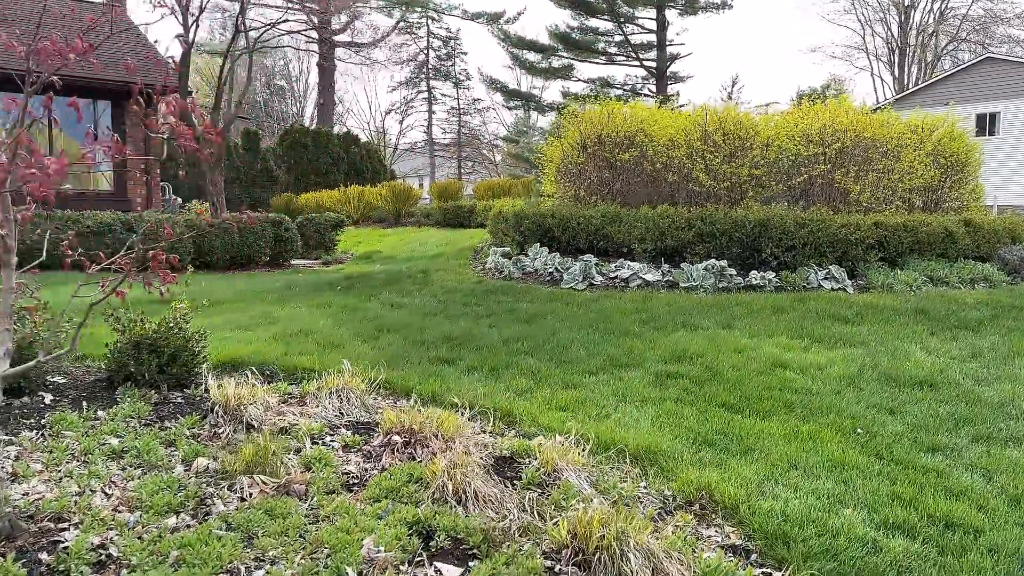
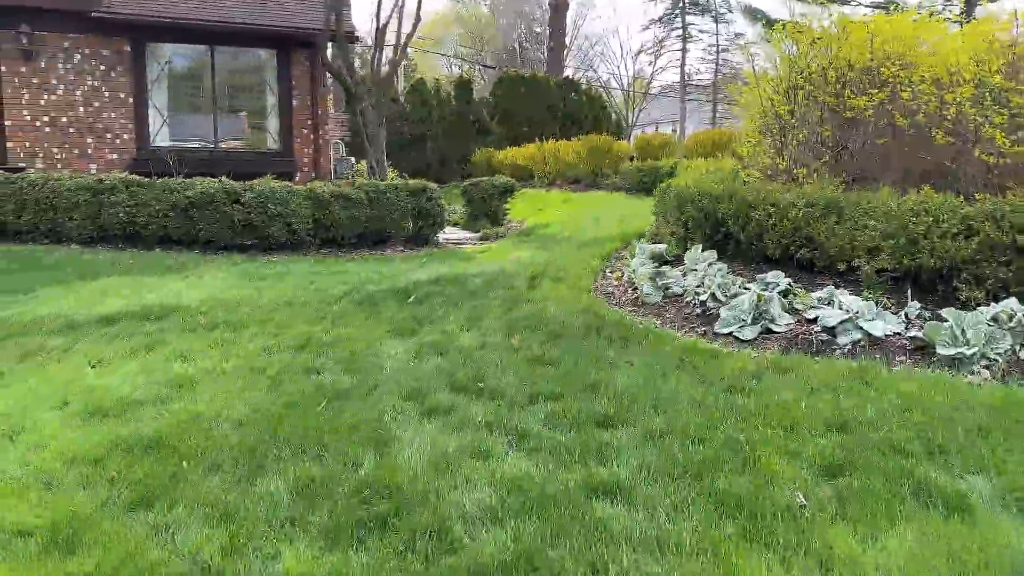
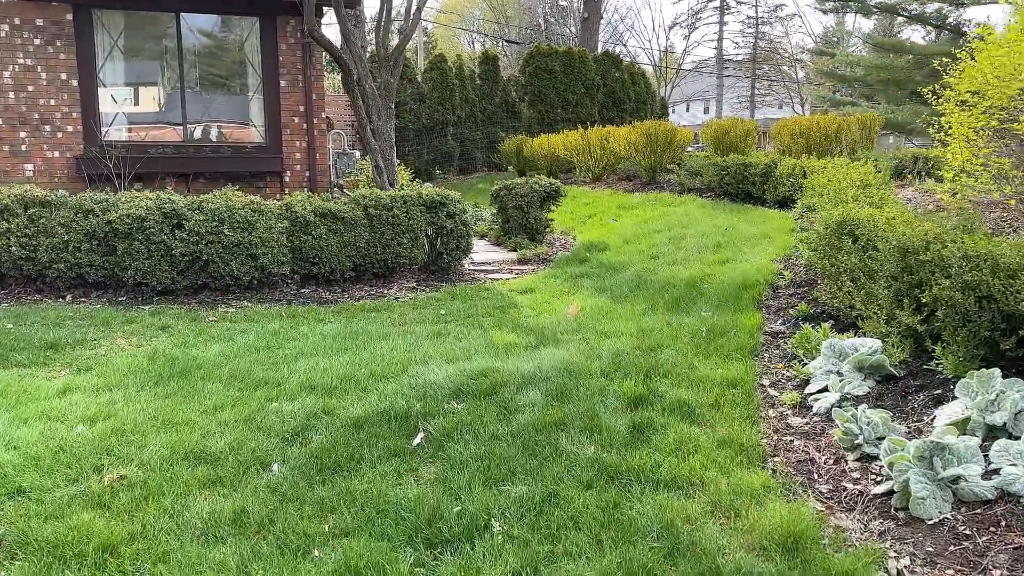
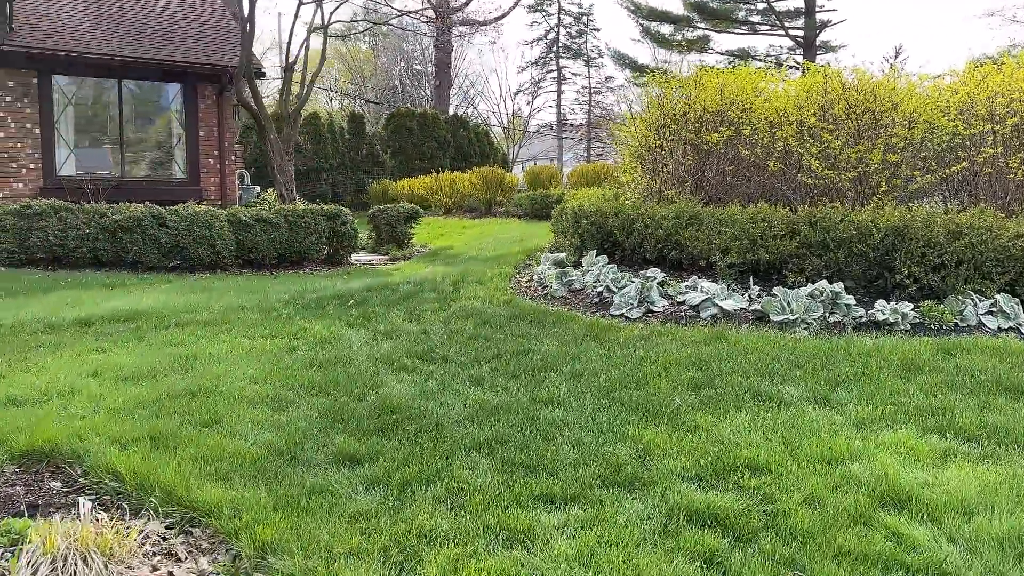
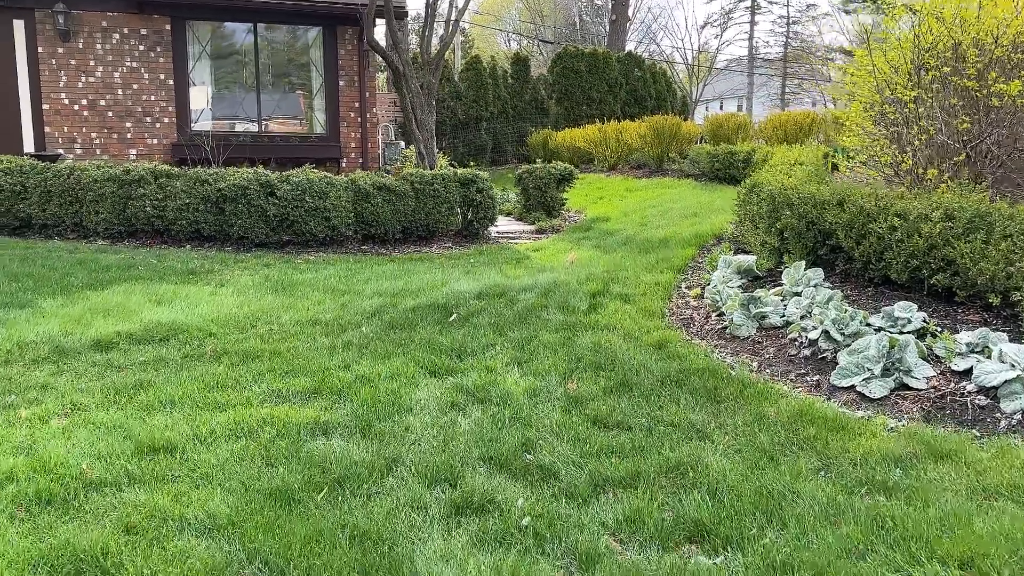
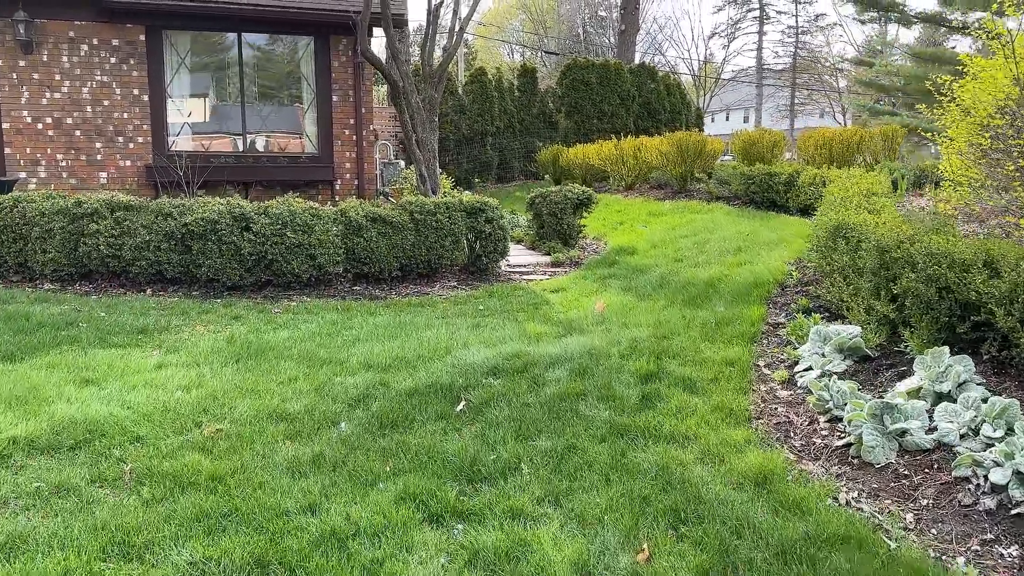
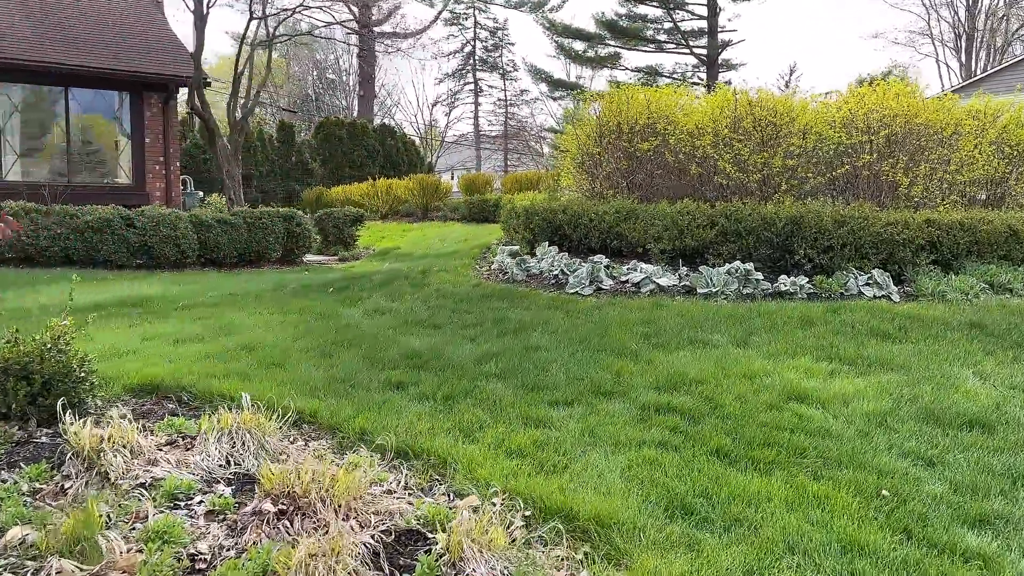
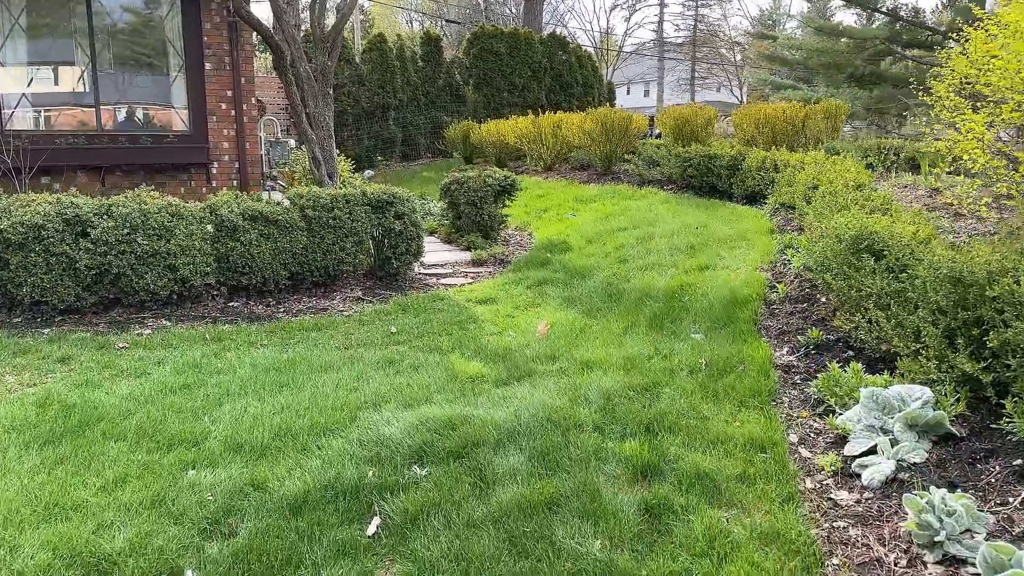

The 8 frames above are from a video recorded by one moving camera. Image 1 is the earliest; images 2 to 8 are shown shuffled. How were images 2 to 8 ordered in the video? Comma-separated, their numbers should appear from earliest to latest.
7, 4, 2, 5, 6, 3, 8
